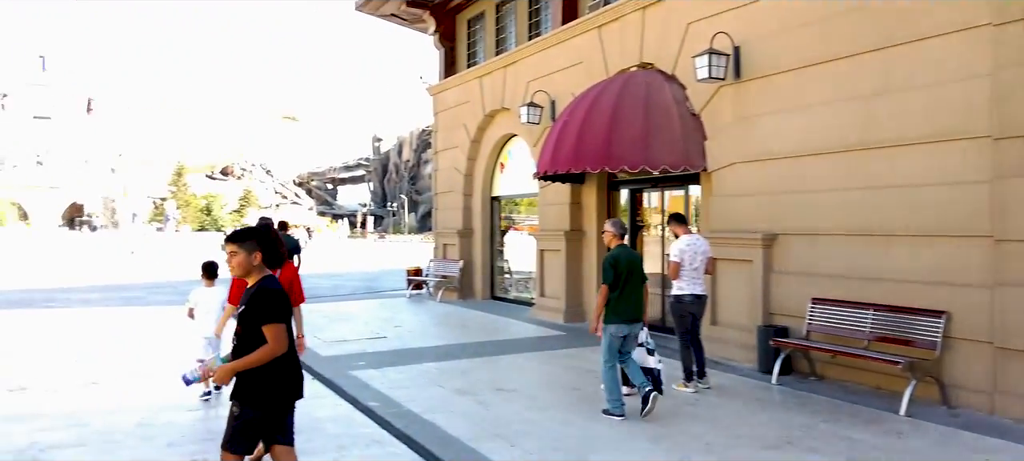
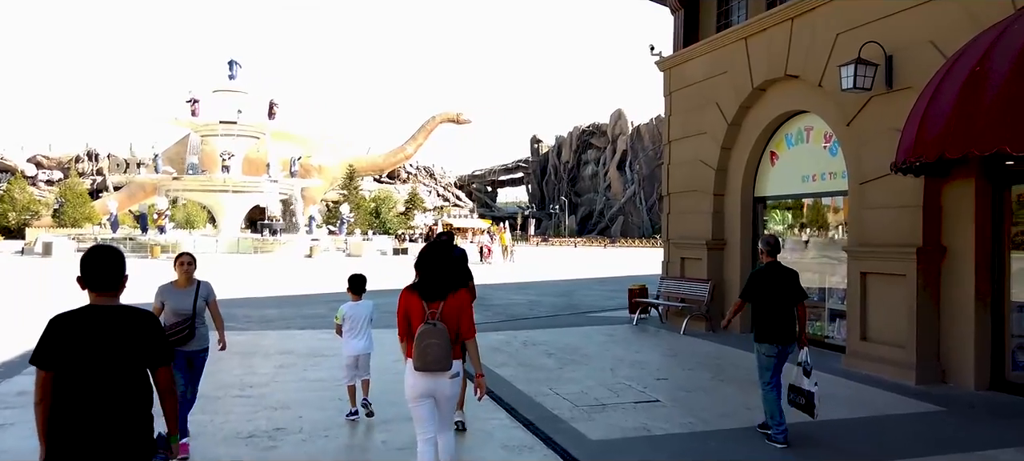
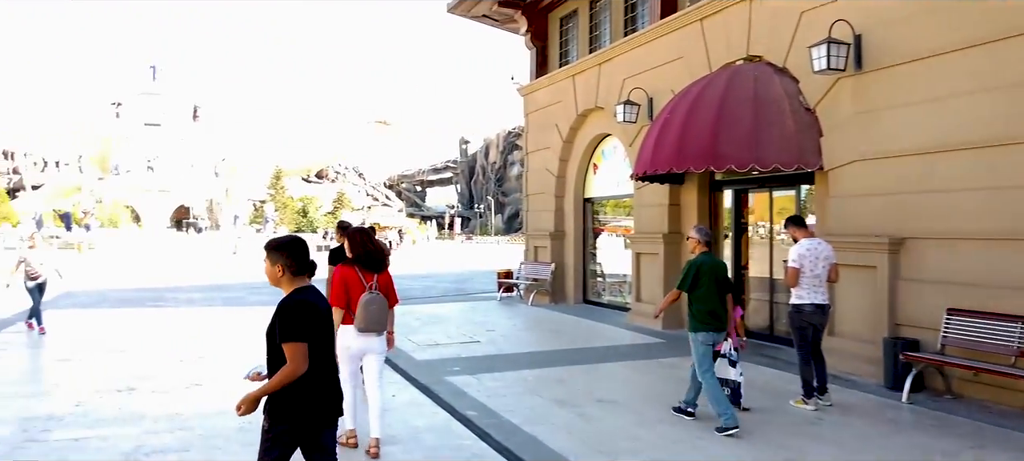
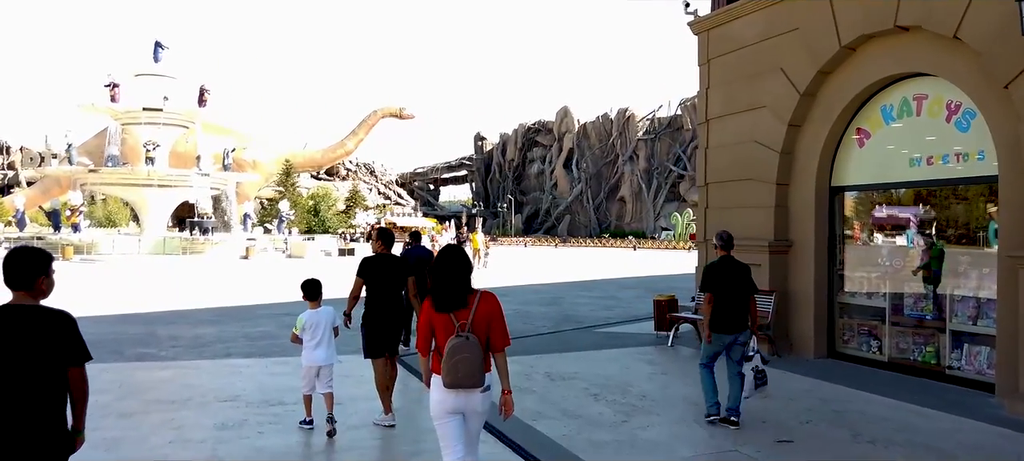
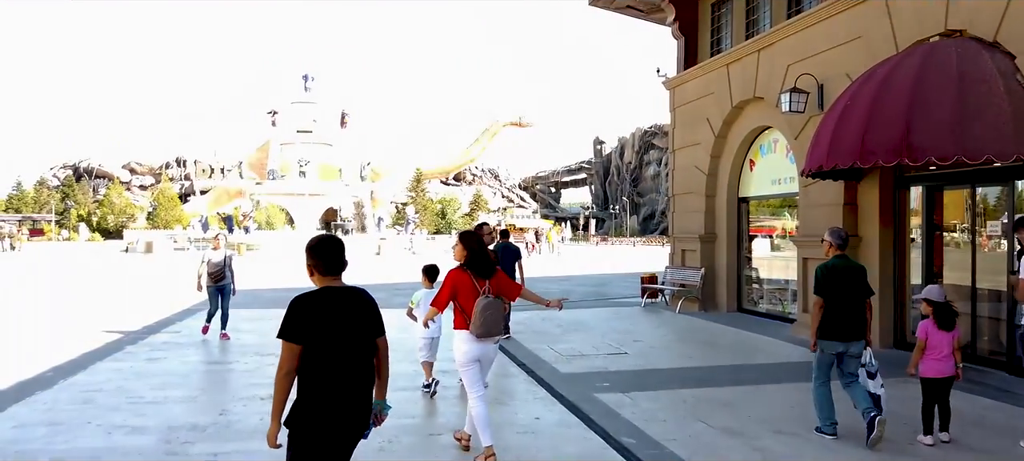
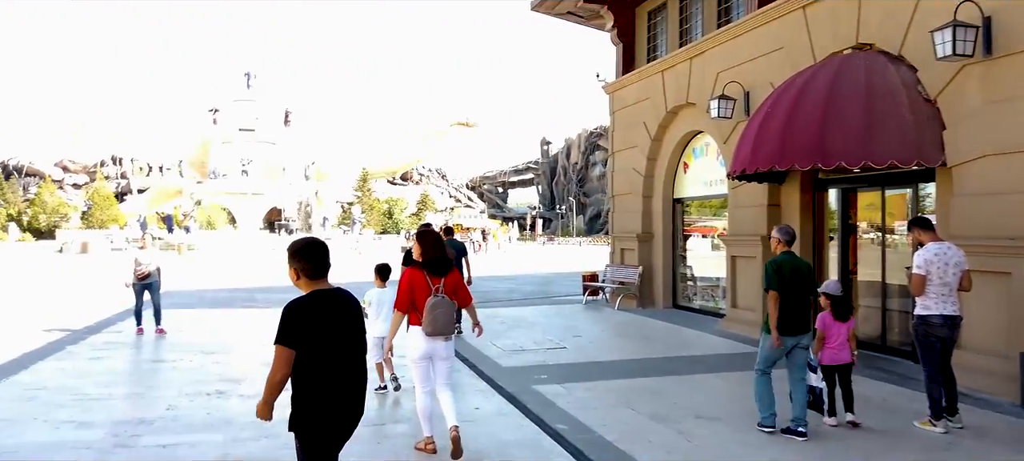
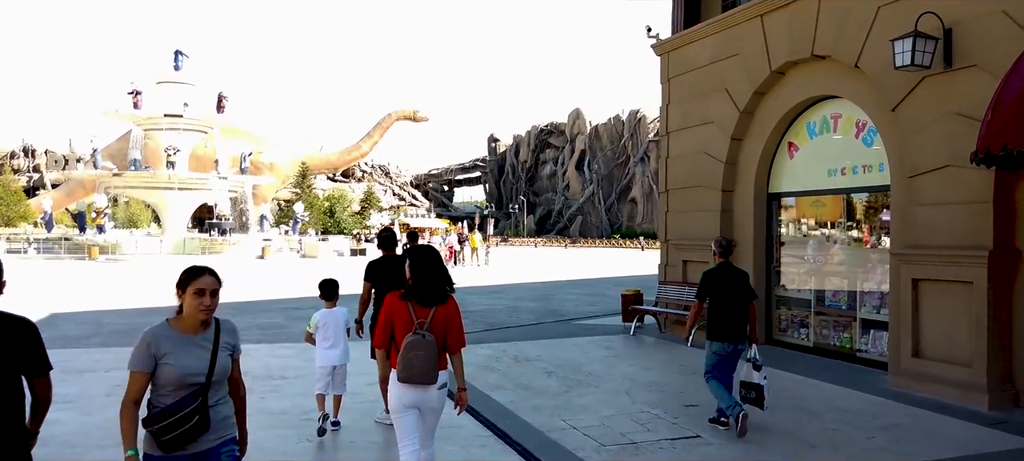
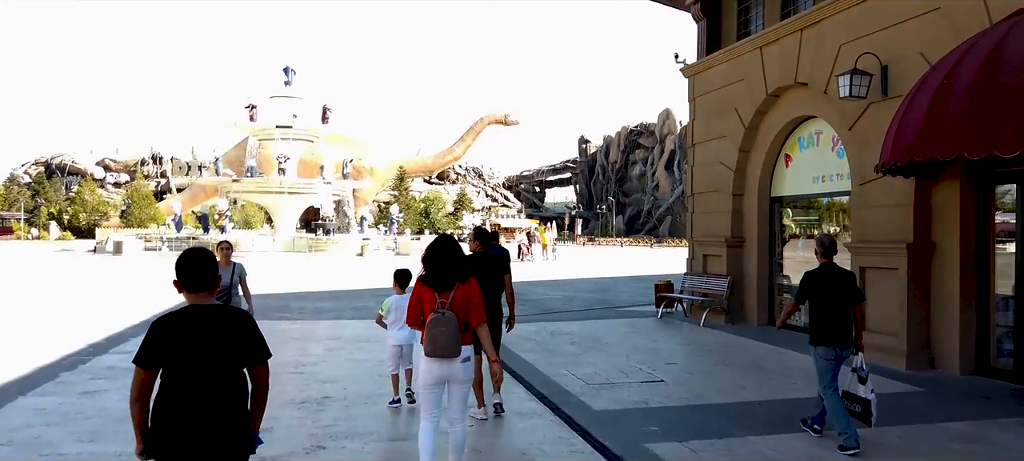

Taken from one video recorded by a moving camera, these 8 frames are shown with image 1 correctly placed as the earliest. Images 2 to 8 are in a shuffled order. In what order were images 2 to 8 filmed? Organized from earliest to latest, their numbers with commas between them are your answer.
3, 6, 5, 8, 2, 7, 4
